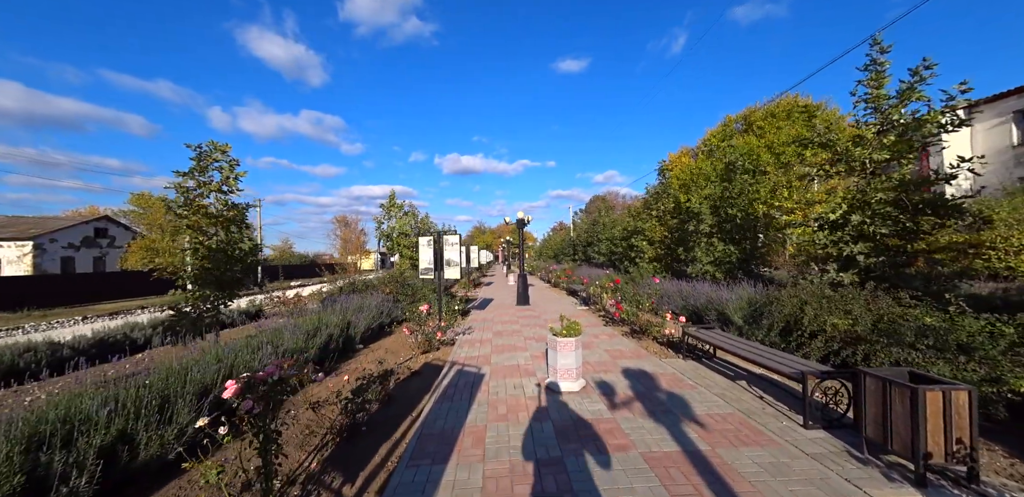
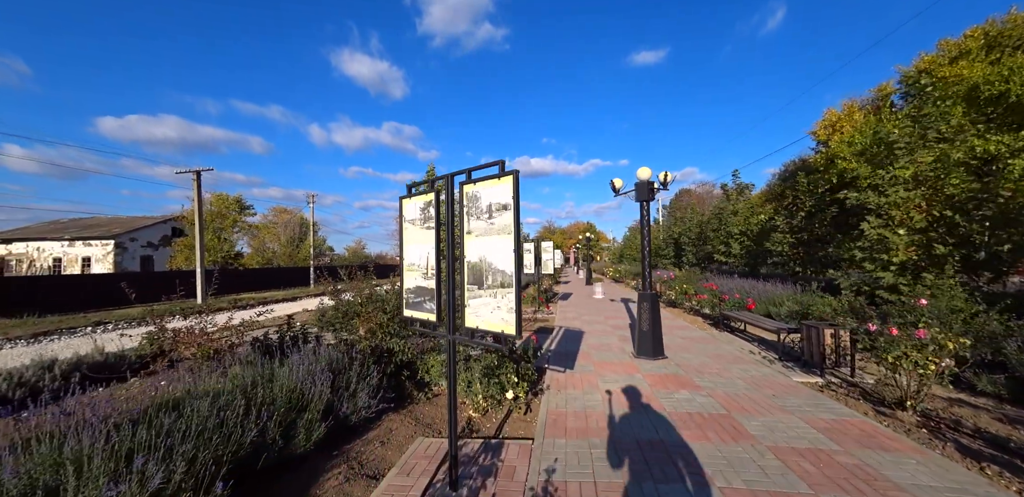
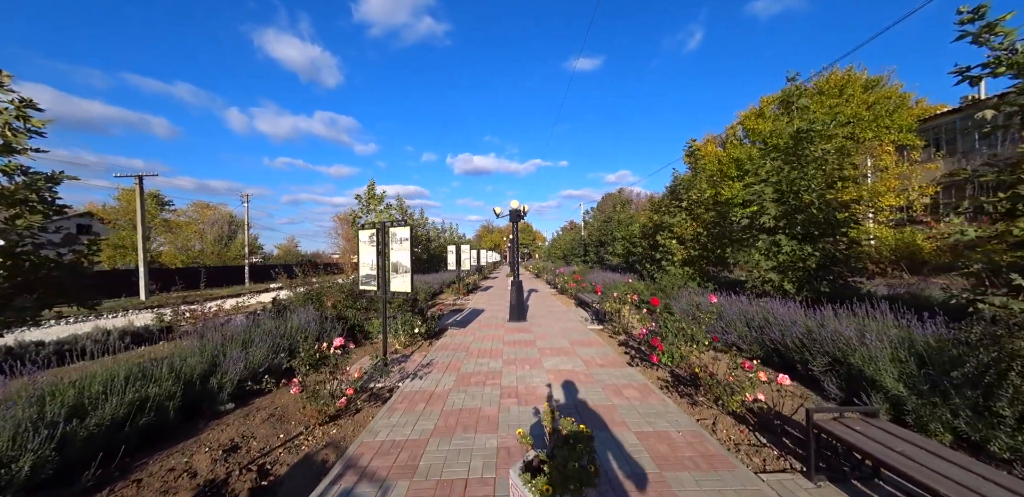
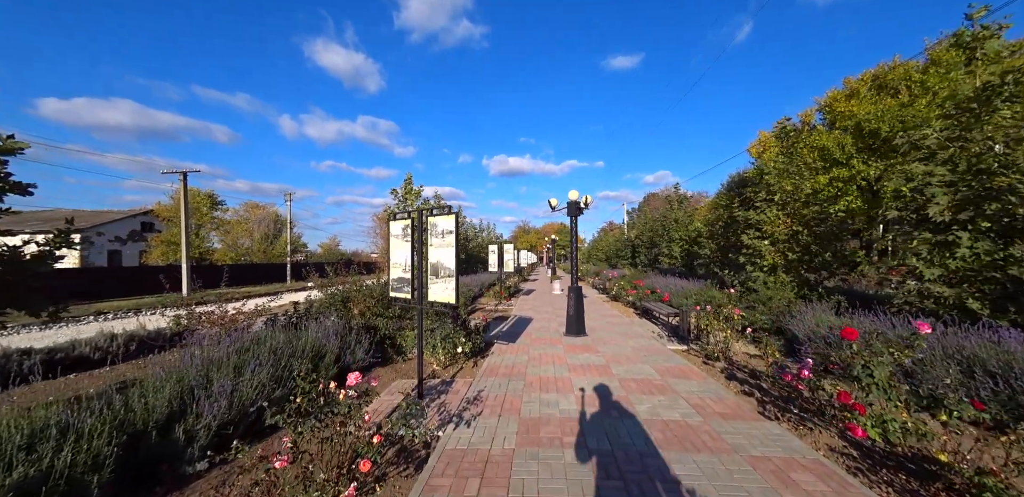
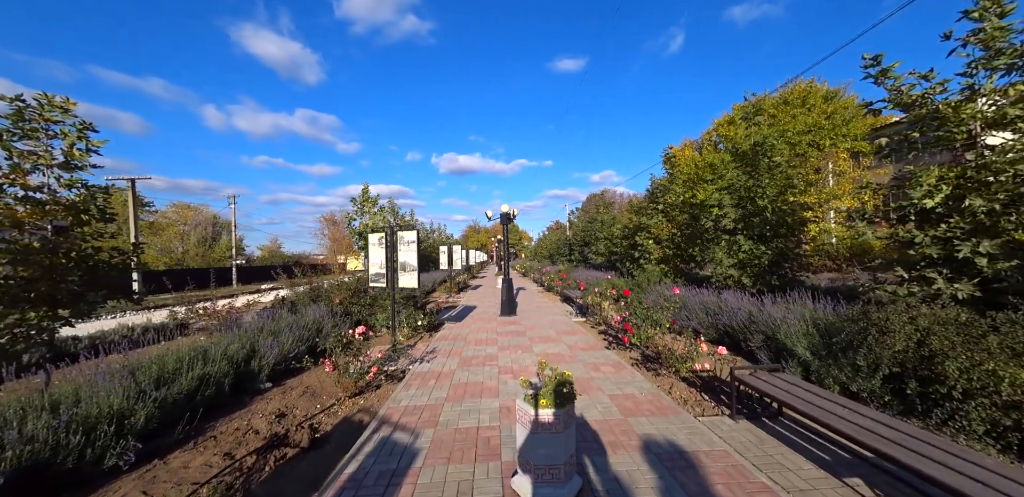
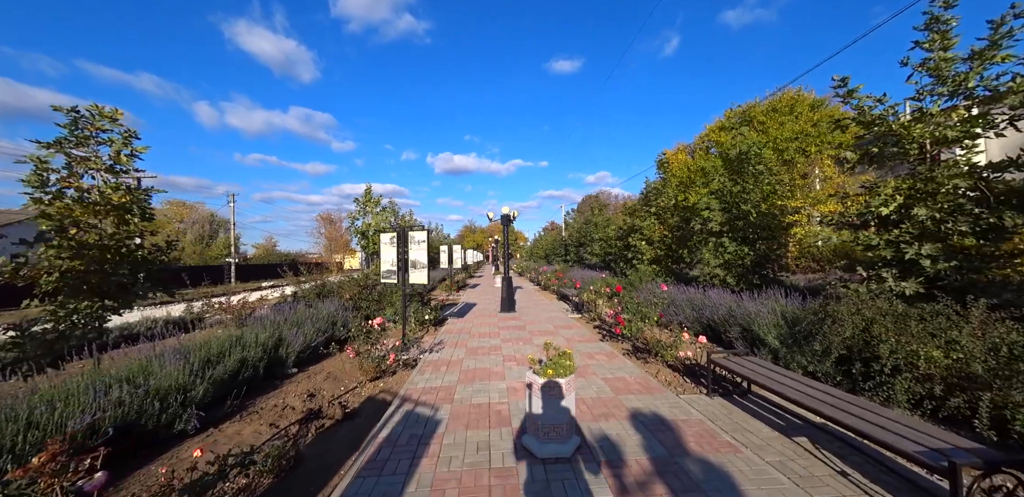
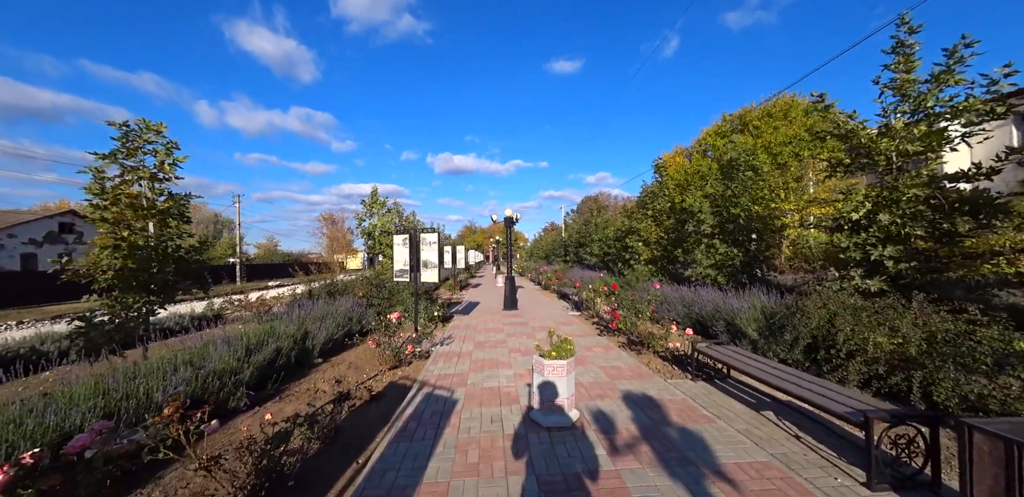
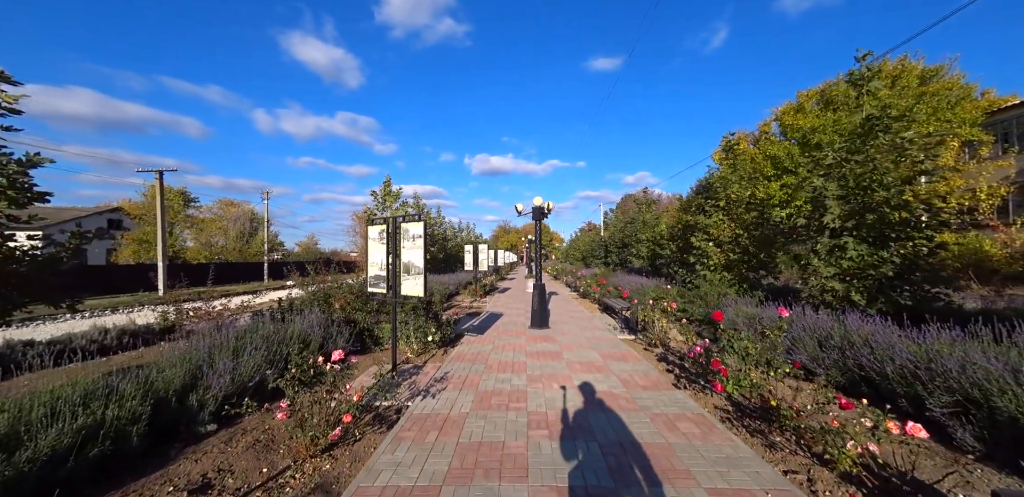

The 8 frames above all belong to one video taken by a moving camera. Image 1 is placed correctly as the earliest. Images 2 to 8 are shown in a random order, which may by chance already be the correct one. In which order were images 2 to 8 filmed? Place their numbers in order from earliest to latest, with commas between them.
7, 6, 5, 3, 8, 4, 2
